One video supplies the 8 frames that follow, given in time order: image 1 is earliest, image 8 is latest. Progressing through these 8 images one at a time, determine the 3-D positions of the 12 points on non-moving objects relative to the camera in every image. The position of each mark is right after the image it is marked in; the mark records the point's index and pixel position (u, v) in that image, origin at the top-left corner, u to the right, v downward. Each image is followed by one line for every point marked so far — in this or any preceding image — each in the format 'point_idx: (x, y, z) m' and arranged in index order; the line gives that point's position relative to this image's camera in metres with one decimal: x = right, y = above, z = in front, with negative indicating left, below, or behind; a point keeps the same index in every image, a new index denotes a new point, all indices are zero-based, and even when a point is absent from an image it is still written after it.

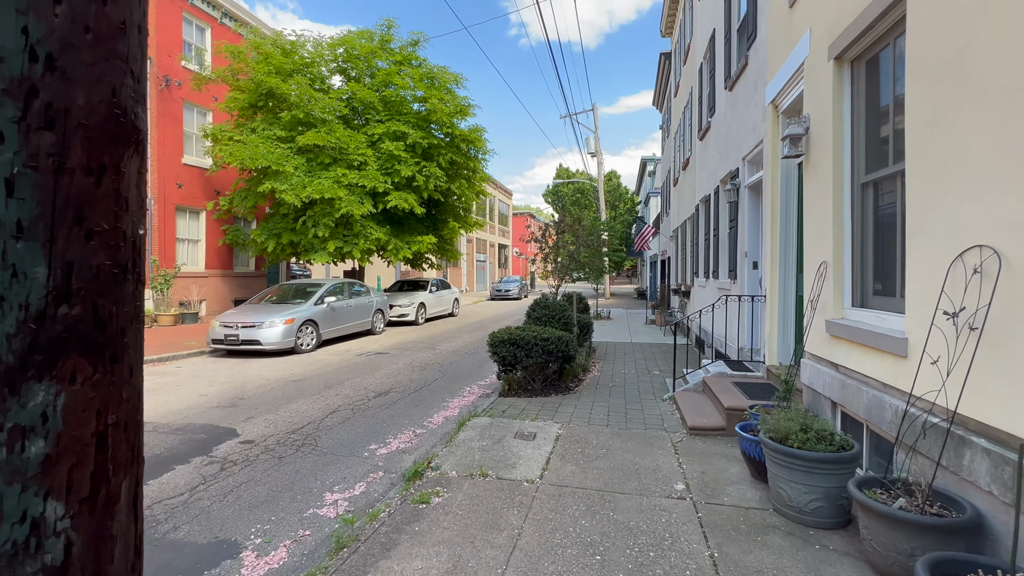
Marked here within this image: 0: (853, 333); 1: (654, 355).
0: (+2.7, -0.4, +3.5) m
1: (+3.1, -1.5, +9.9) m
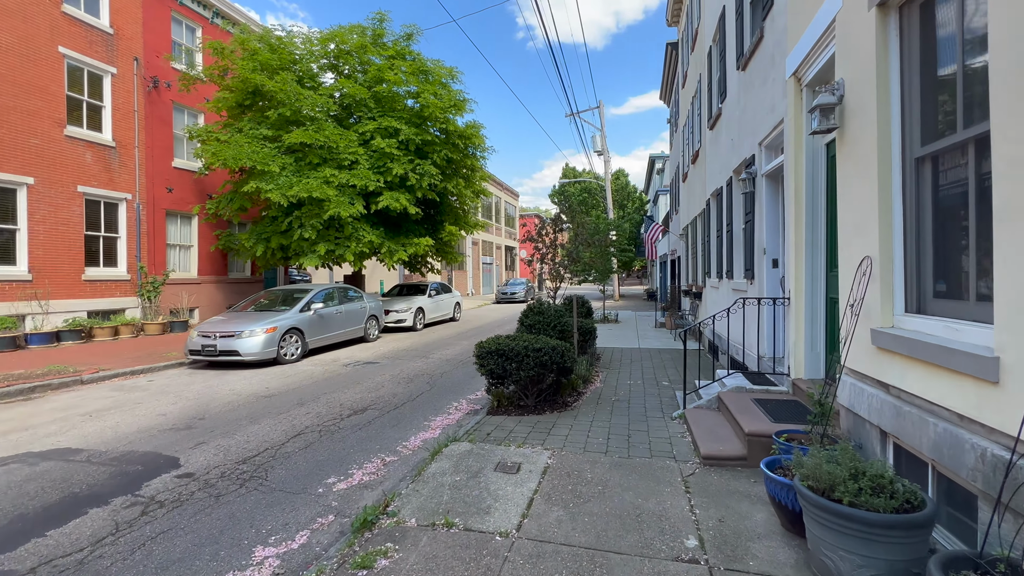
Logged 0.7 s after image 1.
0: (+2.5, -0.4, +2.8) m
1: (+3.0, -1.5, +9.1) m
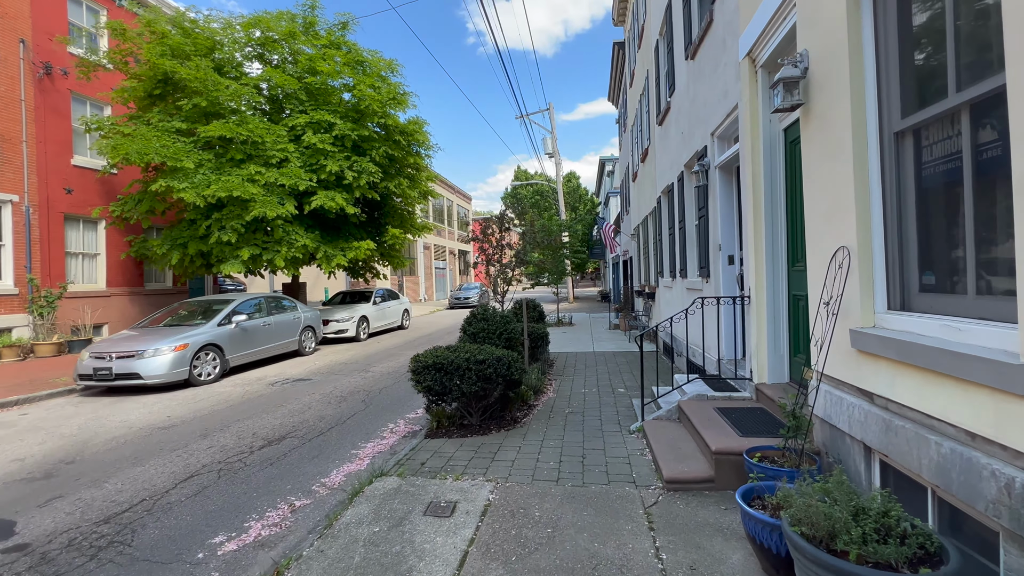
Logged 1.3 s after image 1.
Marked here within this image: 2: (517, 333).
0: (+2.1, -0.3, +2.3) m
1: (+2.0, -1.5, +8.7) m
2: (+0.1, -0.6, +6.0) m
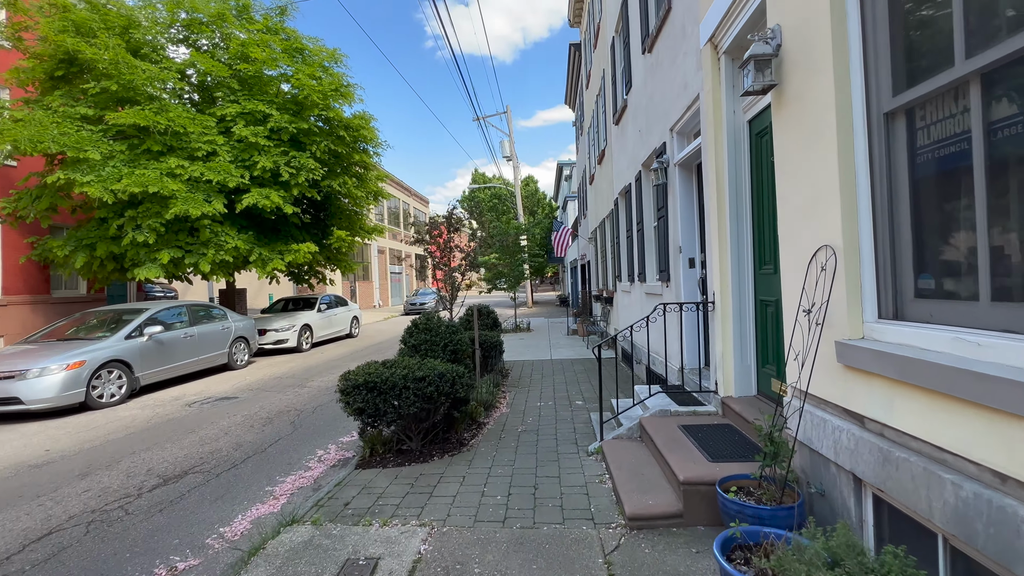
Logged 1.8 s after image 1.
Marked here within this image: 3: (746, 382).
0: (+1.7, -0.4, +2.0) m
1: (+1.2, -1.6, +8.3) m
2: (-0.6, -0.7, +5.4) m
3: (+2.1, -0.8, +4.1) m
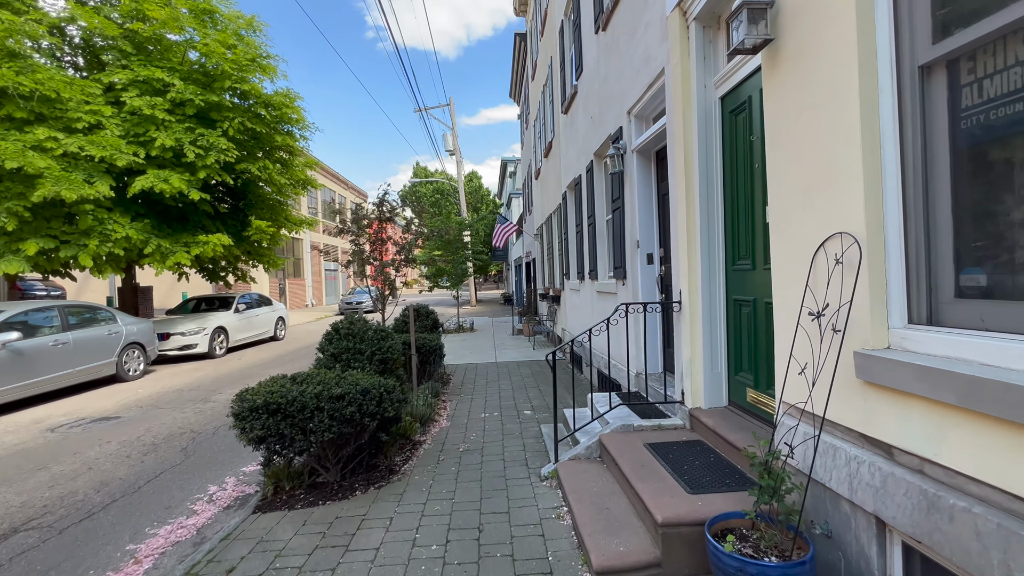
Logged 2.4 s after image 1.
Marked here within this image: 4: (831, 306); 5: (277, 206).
0: (+1.5, -0.4, +1.5) m
1: (+0.2, -1.6, +7.7) m
2: (-1.2, -0.7, +4.6) m
3: (+1.6, -0.8, +3.6) m
4: (+1.5, -0.1, +2.1) m
5: (-6.6, +2.3, +12.6) m
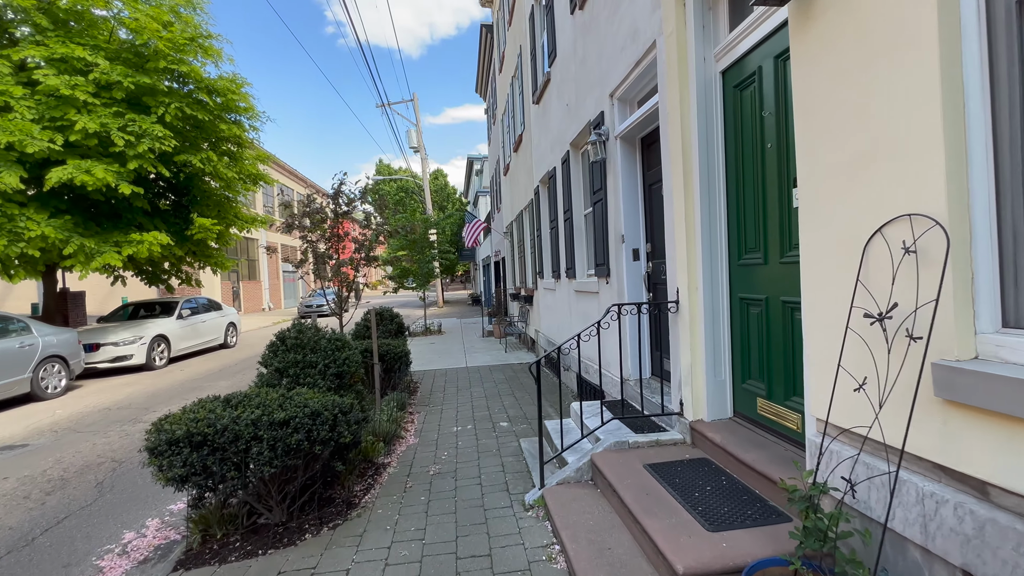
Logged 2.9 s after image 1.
0: (+1.5, -0.3, +1.1) m
1: (-0.3, -1.6, +7.2) m
2: (-1.4, -0.7, +4.0) m
3: (+1.5, -0.8, +3.2) m
4: (+1.4, -0.1, +1.7) m
5: (-7.4, +2.2, +11.6) m
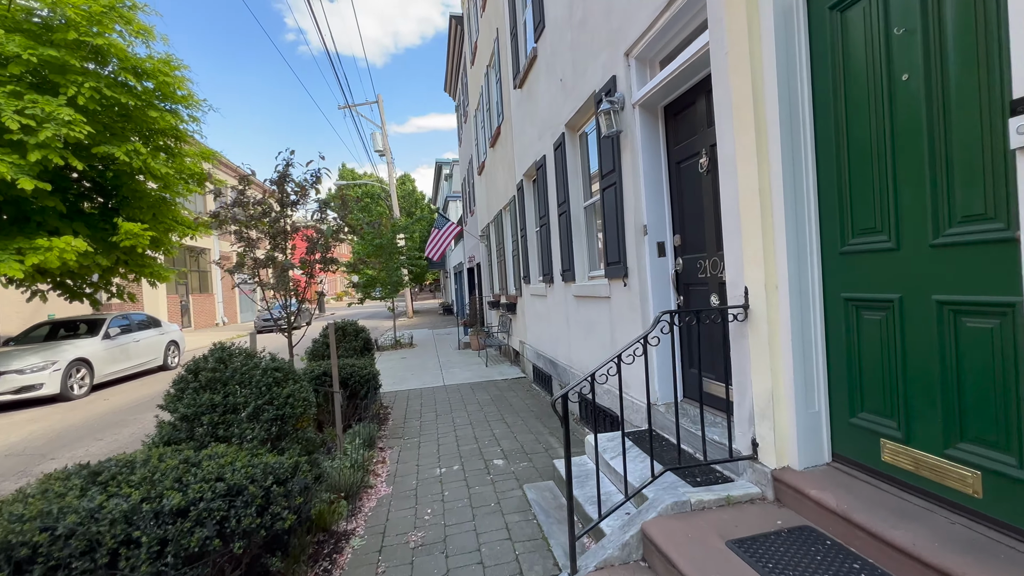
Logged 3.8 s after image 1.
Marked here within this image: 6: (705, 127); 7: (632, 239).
0: (+1.8, -0.3, +0.2) m
1: (-0.4, -1.7, +6.2) m
2: (-1.4, -0.7, +2.9) m
3: (+1.6, -0.8, +2.4) m
4: (+1.6, 0.0, +0.8) m
5: (-7.9, +1.9, +10.1) m
6: (+1.4, +1.2, +3.3) m
7: (+1.0, +0.4, +3.9) m
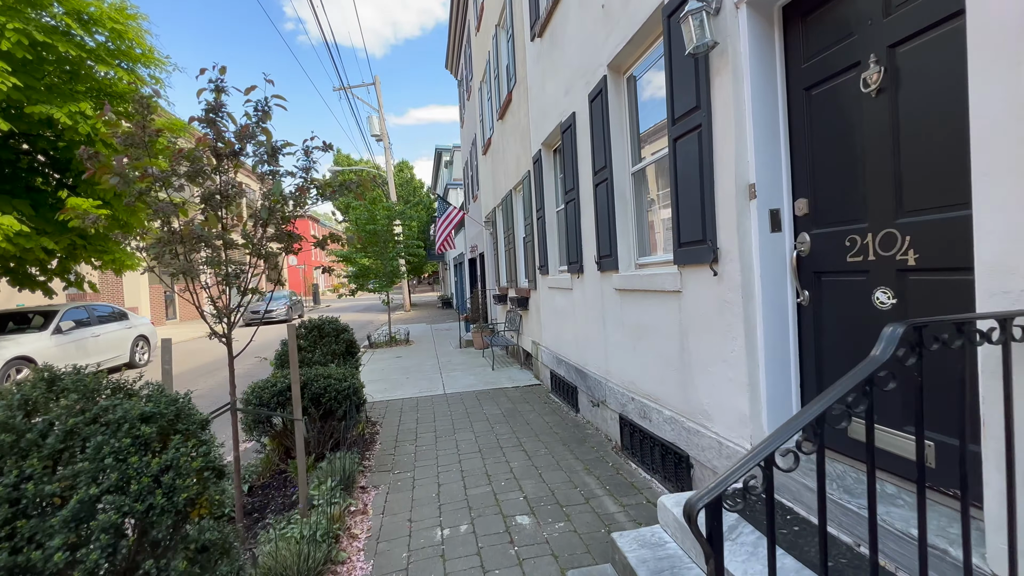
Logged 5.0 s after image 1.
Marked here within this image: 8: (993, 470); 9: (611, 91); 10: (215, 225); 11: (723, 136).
0: (+2.0, -0.3, -1.0) m
1: (-0.2, -1.6, +5.0) m
2: (-1.1, -0.7, +1.7) m
3: (+1.8, -0.8, +1.1) m
4: (+1.8, 0.0, -0.4) m
5: (-7.7, +2.1, +8.8) m
6: (+1.6, +1.2, +2.0) m
7: (+1.3, +0.5, +2.6) m
8: (+1.6, -0.6, +1.4) m
9: (+0.9, +1.8, +4.1) m
10: (-2.7, +0.5, +4.3) m
11: (+1.3, +0.9, +2.6) m
